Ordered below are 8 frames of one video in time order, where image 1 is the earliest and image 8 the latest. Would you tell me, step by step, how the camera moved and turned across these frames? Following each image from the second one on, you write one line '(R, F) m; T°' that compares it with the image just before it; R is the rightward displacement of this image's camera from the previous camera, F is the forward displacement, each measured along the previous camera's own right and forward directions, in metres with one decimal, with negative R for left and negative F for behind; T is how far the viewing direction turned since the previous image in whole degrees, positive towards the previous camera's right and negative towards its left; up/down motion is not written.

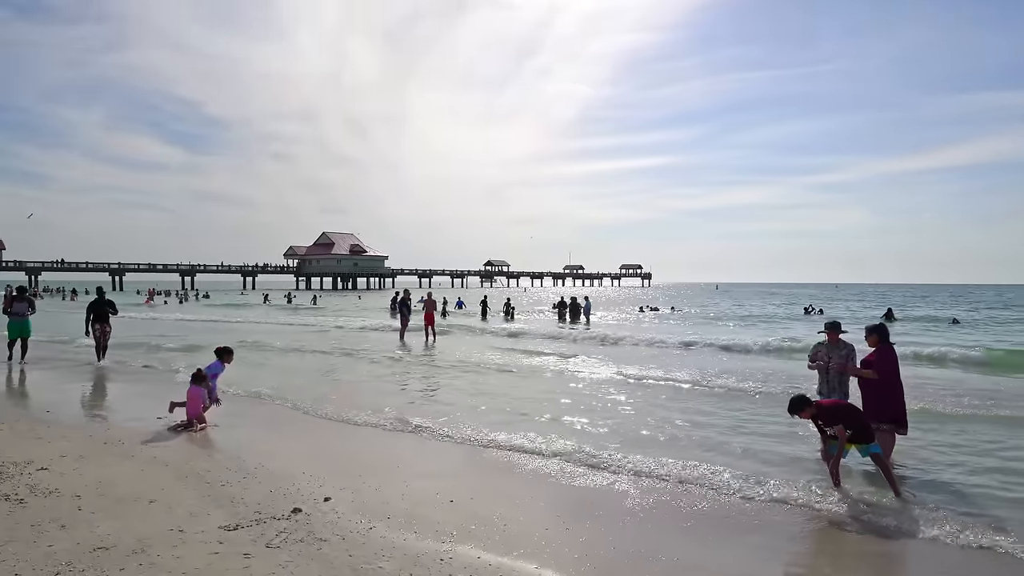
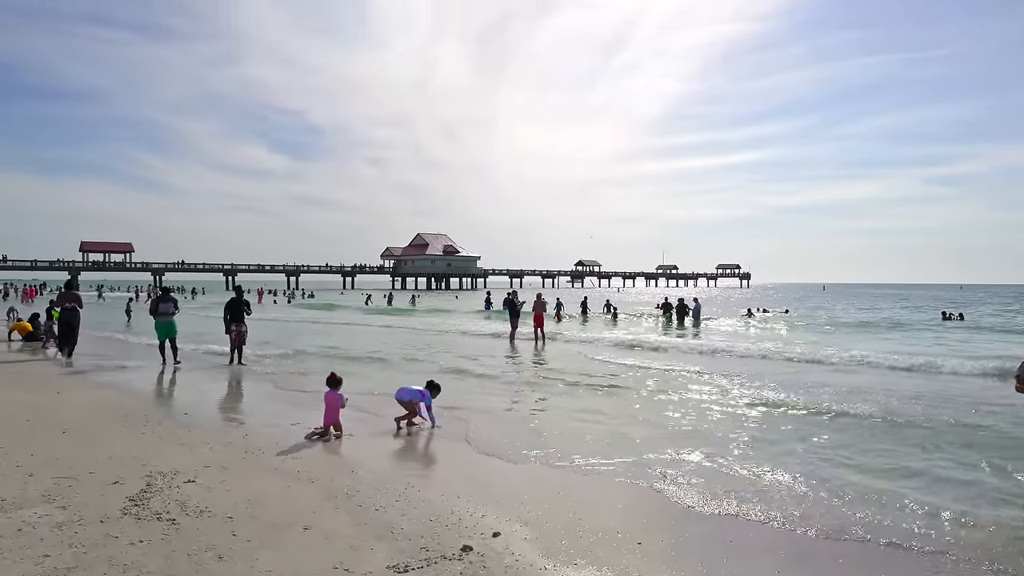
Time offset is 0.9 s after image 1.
(-0.7, +0.7) m; -8°
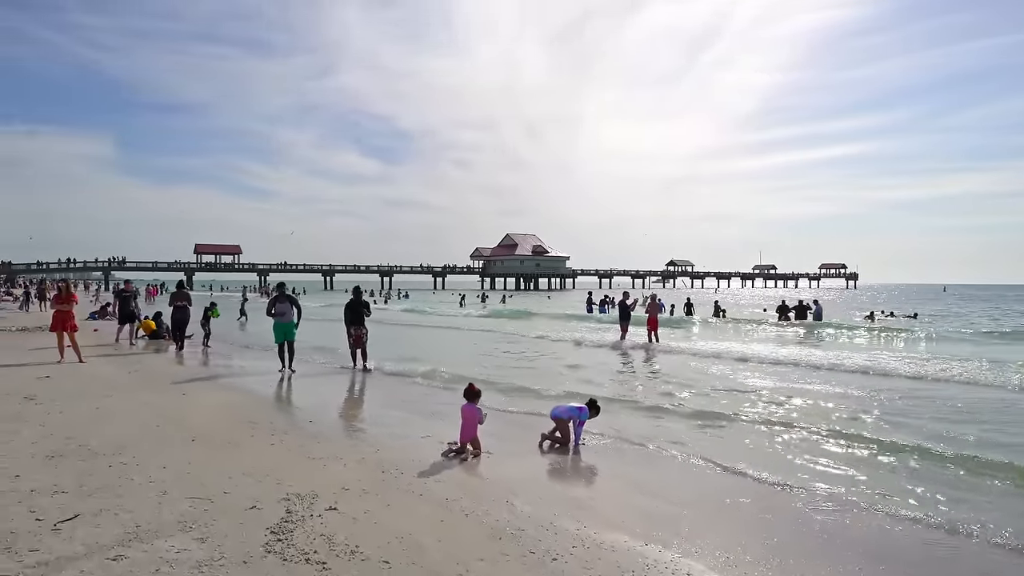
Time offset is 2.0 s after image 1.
(-0.7, +0.8) m; -8°
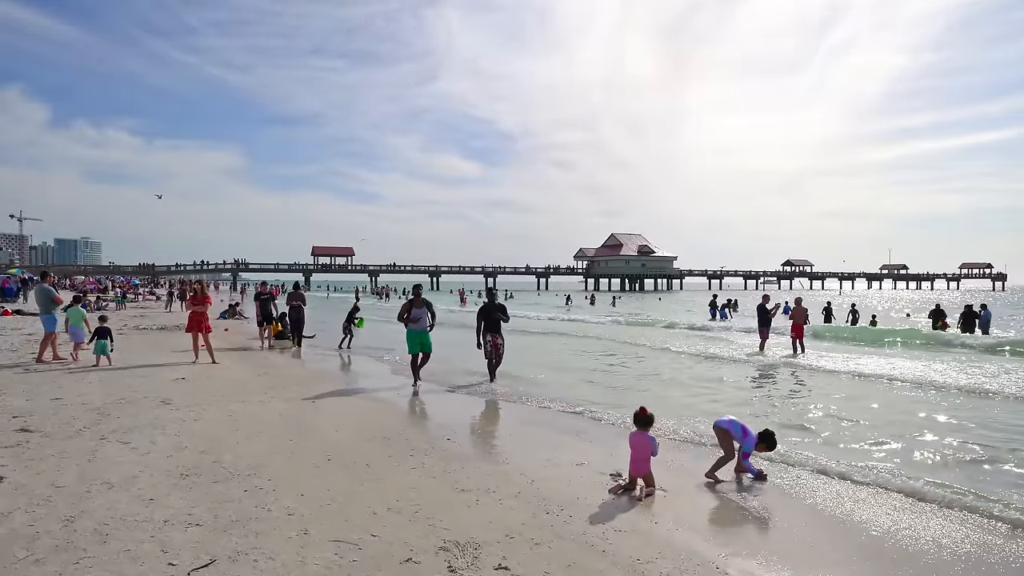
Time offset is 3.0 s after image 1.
(-0.6, +0.9) m; -9°
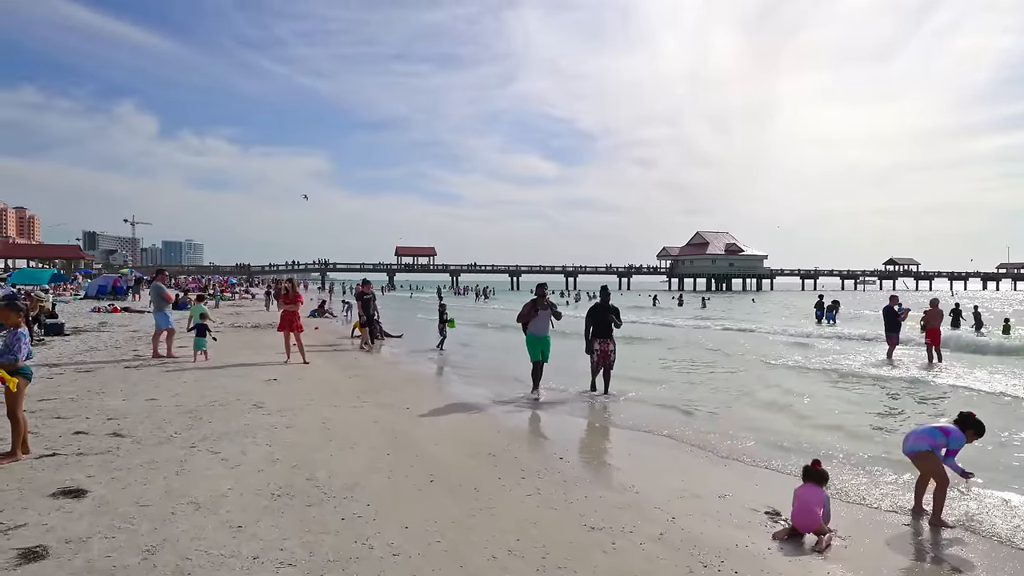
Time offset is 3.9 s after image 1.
(-0.4, +0.8) m; -7°
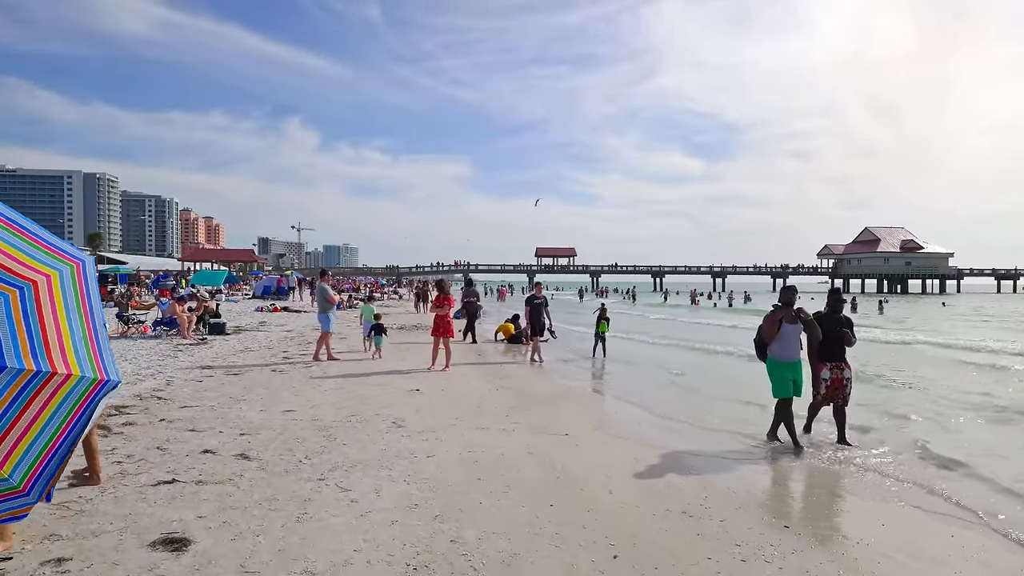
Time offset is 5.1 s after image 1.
(-0.4, +1.2) m; -12°
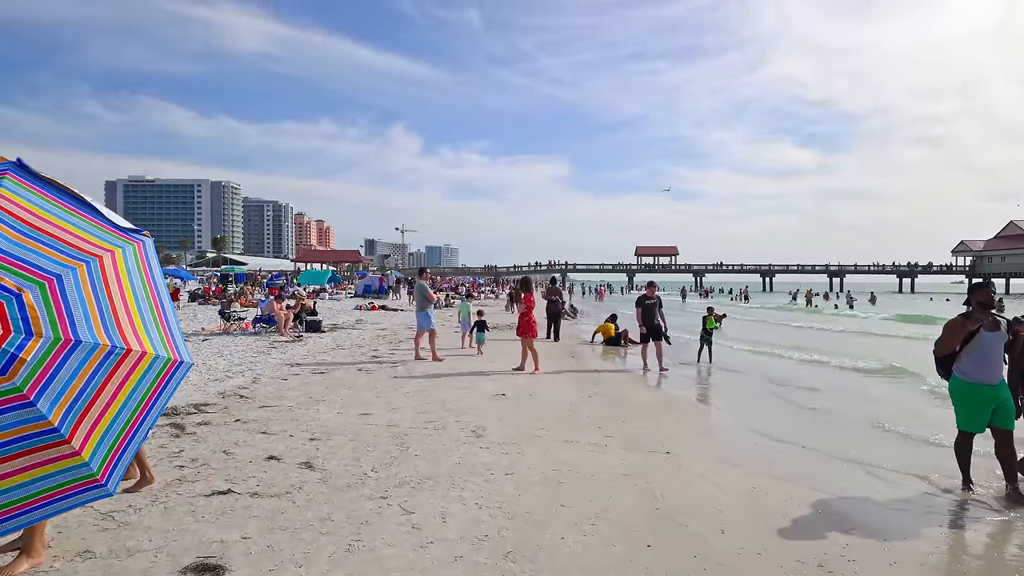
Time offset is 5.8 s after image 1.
(+0.1, +0.7) m; -9°
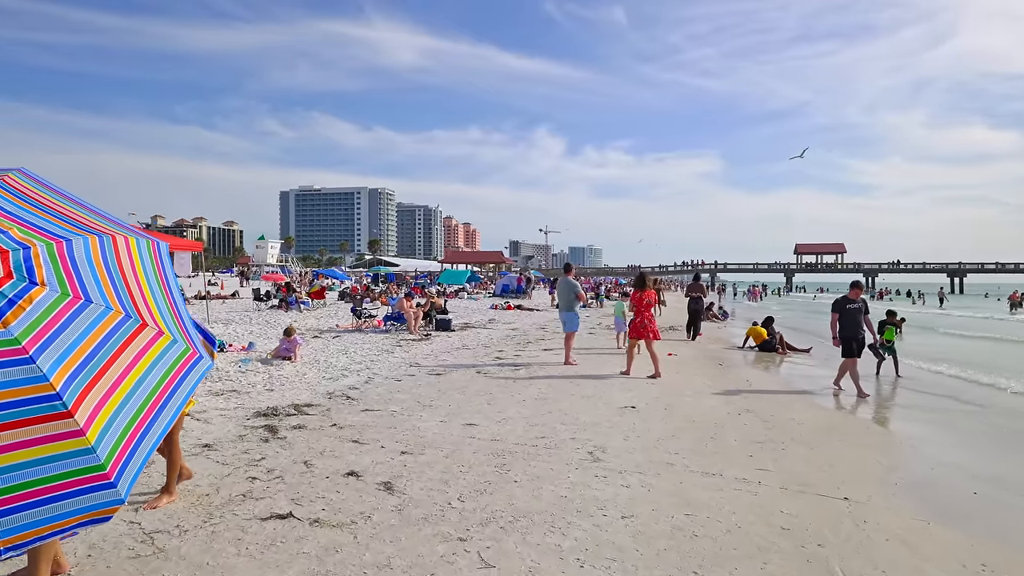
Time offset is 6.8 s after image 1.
(+0.1, +0.9) m; -13°
